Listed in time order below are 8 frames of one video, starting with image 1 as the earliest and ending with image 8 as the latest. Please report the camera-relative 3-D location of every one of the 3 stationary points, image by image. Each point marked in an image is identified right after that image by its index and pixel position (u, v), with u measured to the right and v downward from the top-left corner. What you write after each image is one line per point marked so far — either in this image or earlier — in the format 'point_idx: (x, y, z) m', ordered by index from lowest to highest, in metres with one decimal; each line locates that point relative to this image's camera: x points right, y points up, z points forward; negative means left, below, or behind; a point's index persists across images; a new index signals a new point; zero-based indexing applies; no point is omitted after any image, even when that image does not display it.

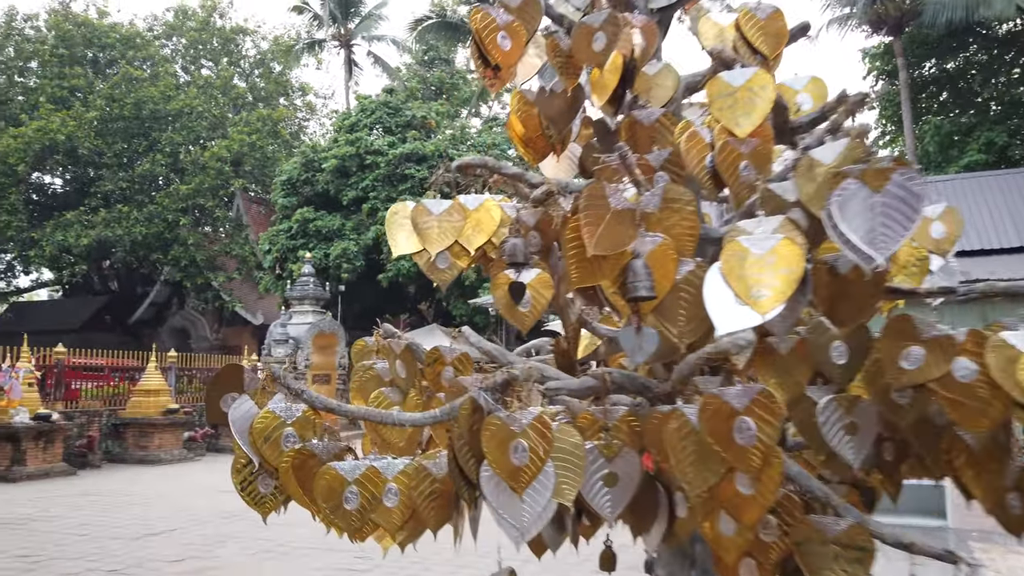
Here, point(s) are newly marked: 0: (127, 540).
0: (-3.3, -2.2, +6.5) m
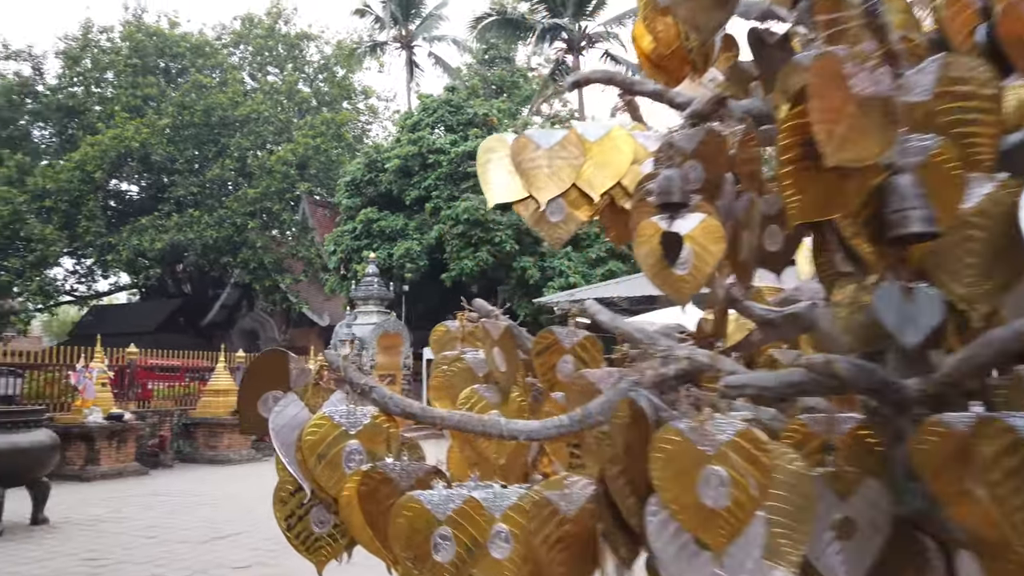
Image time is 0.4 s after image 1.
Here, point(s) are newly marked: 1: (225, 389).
0: (-2.7, -2.1, +6.4) m
1: (-4.7, -1.6, +12.3) m
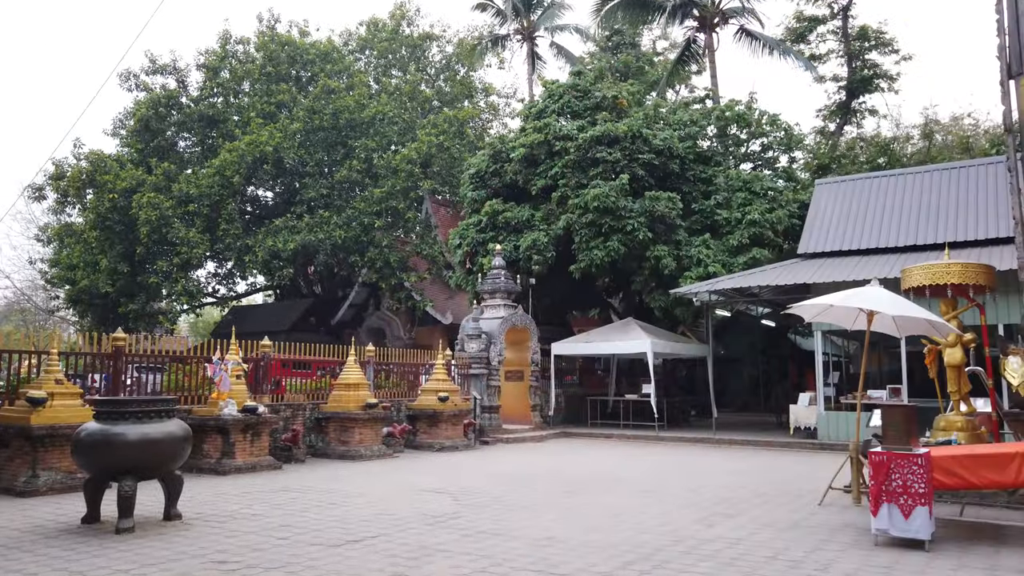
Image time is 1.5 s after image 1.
0: (-1.4, -2.0, +5.8) m
1: (-2.5, -1.5, +12.0) m
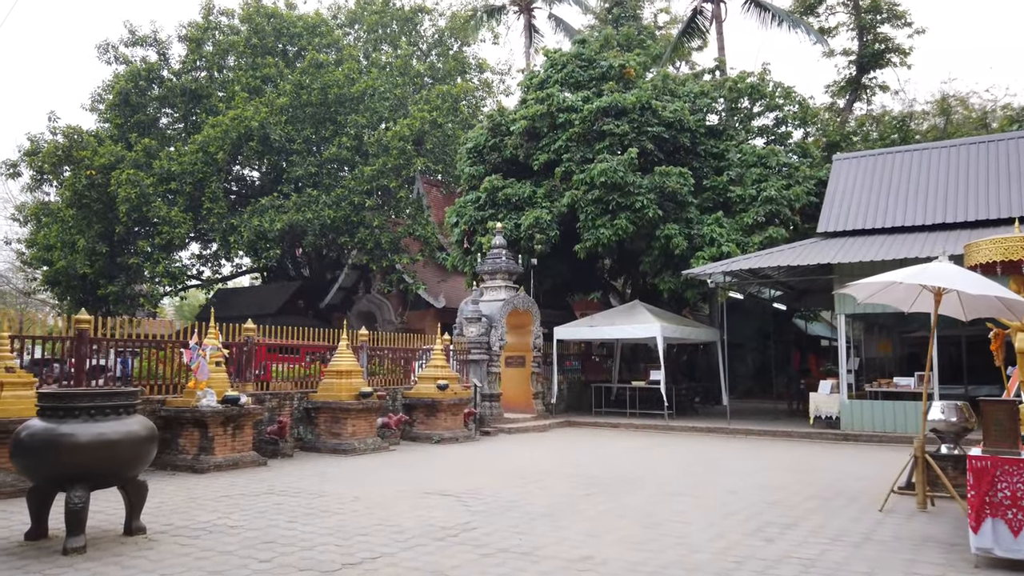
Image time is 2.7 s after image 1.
0: (-1.2, -1.8, +4.8) m
1: (-2.4, -1.2, +11.0) m
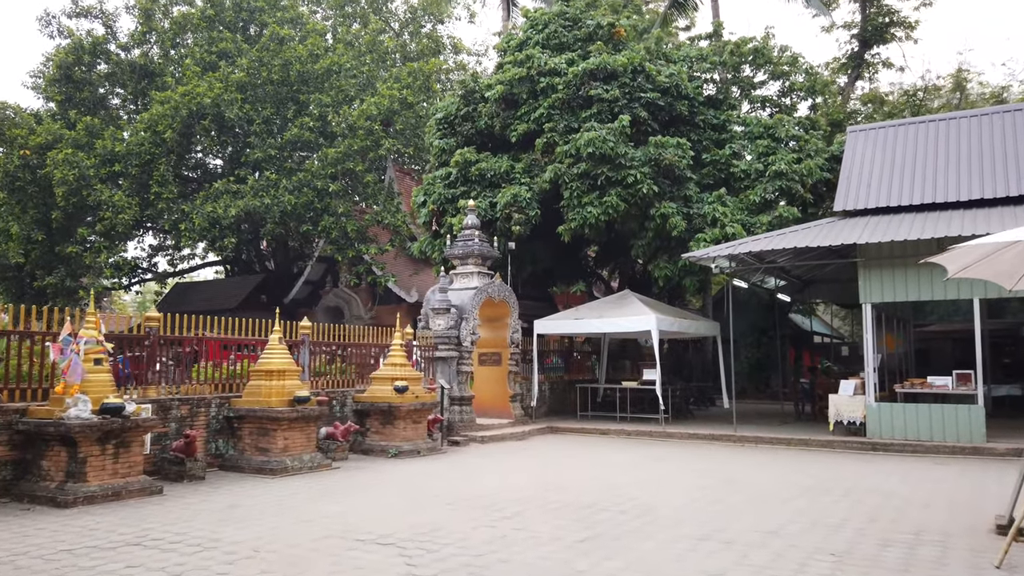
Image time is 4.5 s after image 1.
0: (-1.4, -1.6, +2.7) m
1: (-2.7, -0.9, +8.9) m
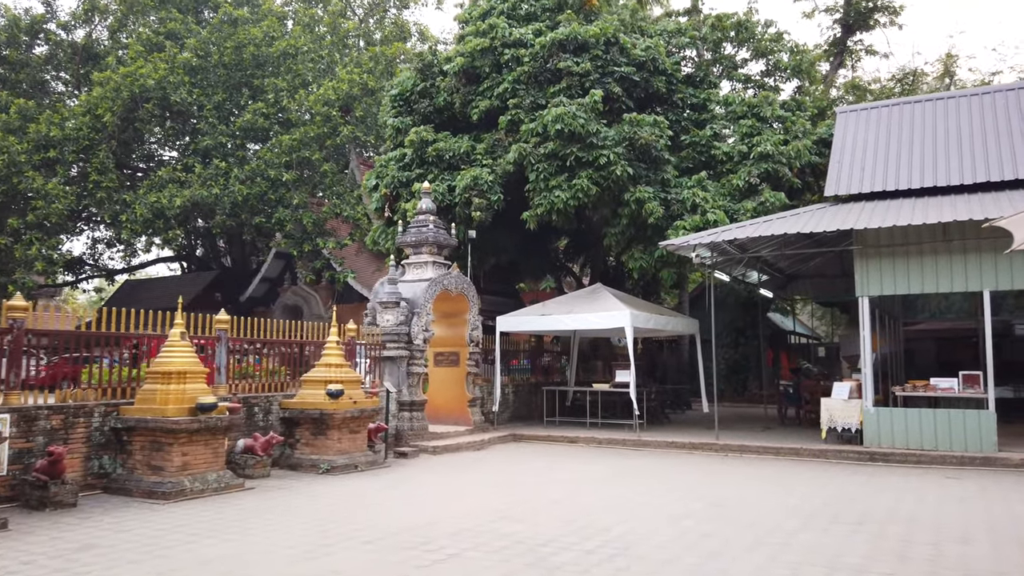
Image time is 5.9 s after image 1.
0: (-1.7, -1.4, +1.3) m
1: (-3.2, -0.8, +7.4) m
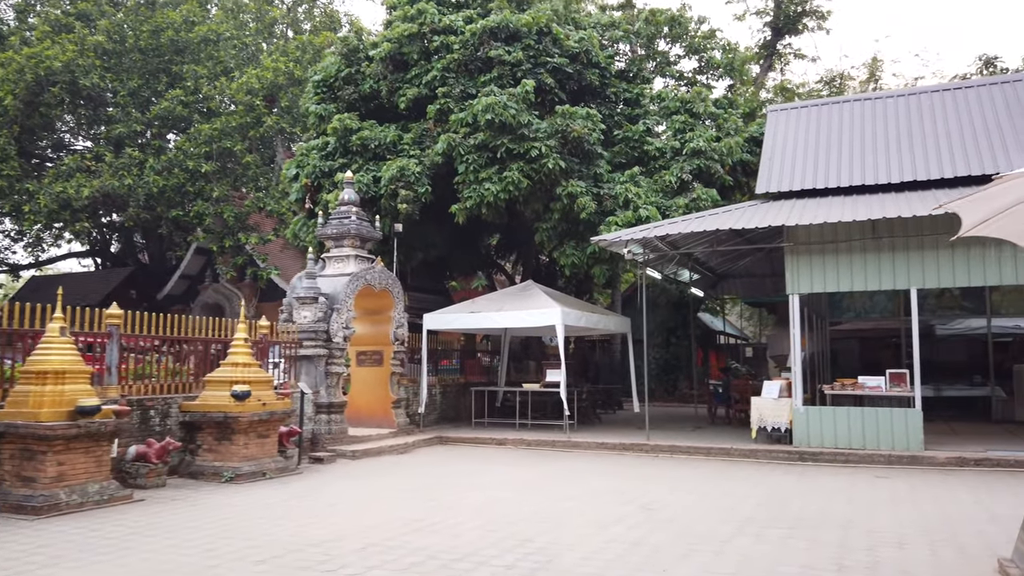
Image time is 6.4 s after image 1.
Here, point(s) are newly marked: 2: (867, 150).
0: (-1.9, -1.3, +0.6) m
1: (-3.9, -0.7, +6.6) m
2: (+5.8, +2.2, +12.2) m
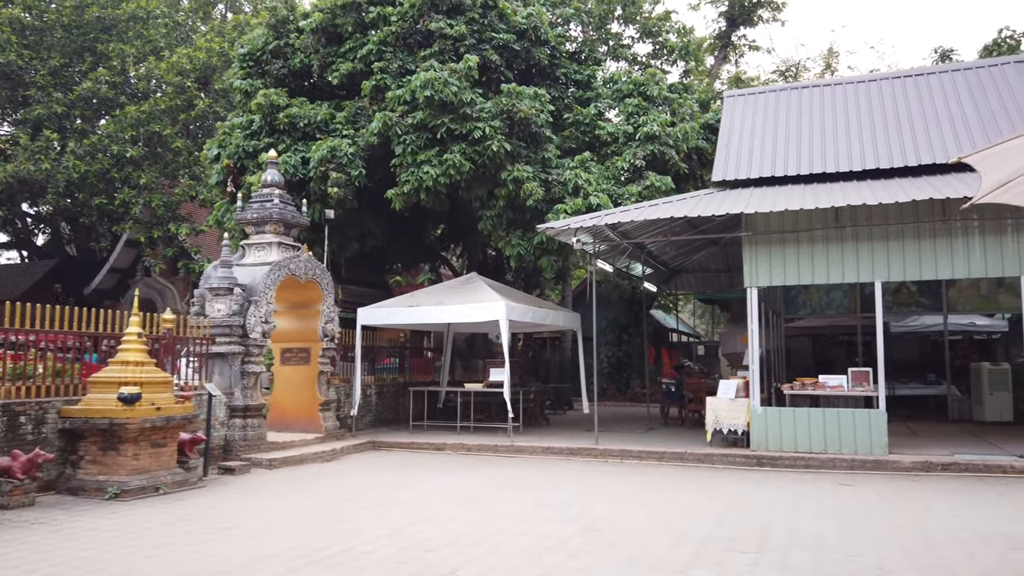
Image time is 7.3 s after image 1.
0: (-2.0, -1.2, -0.4) m
1: (-4.5, -0.6, +5.4) m
2: (+4.9, +2.2, +11.6) m
